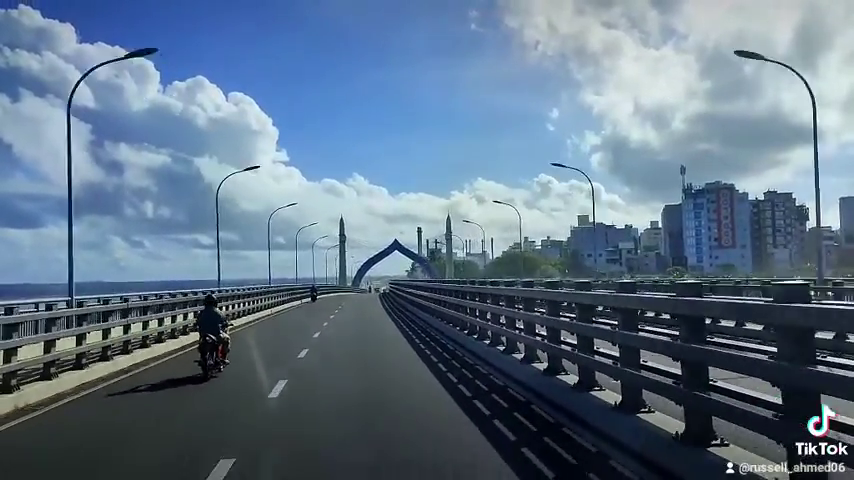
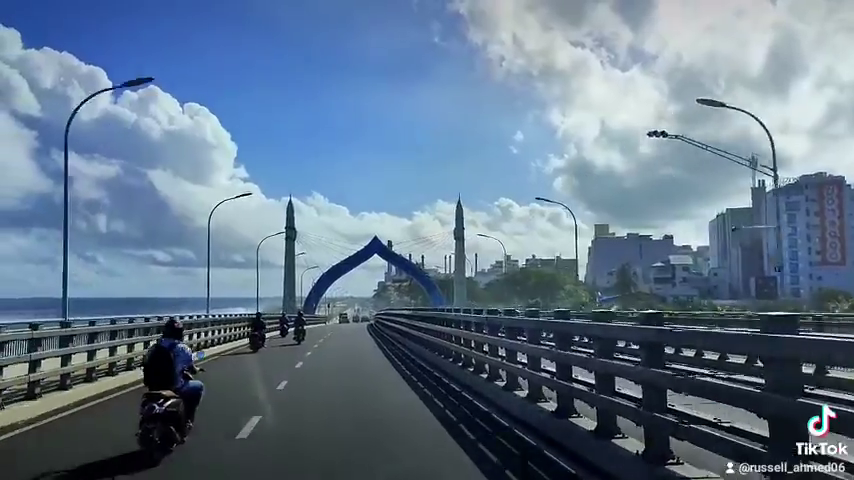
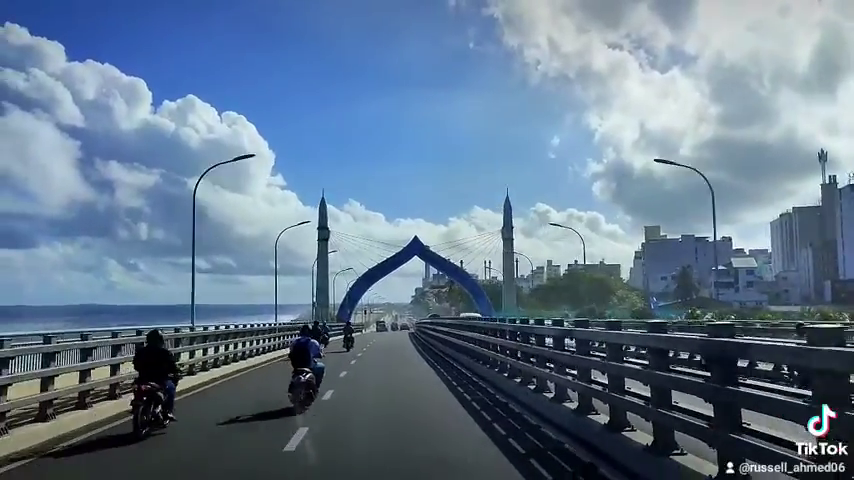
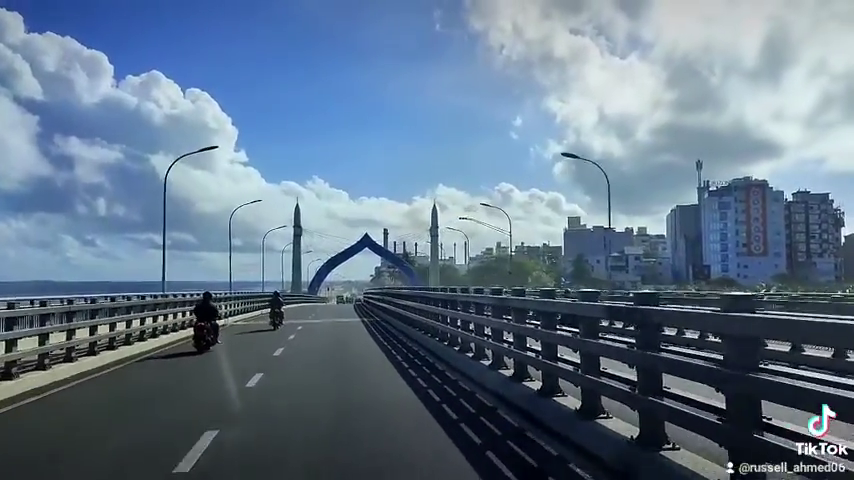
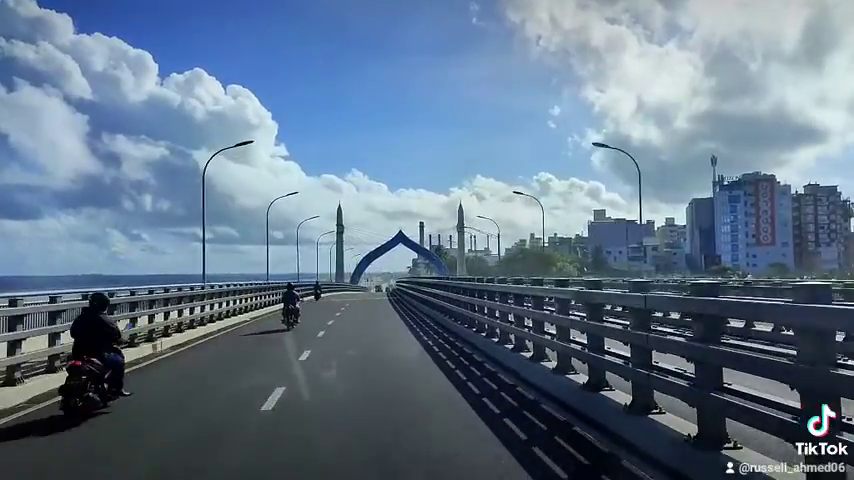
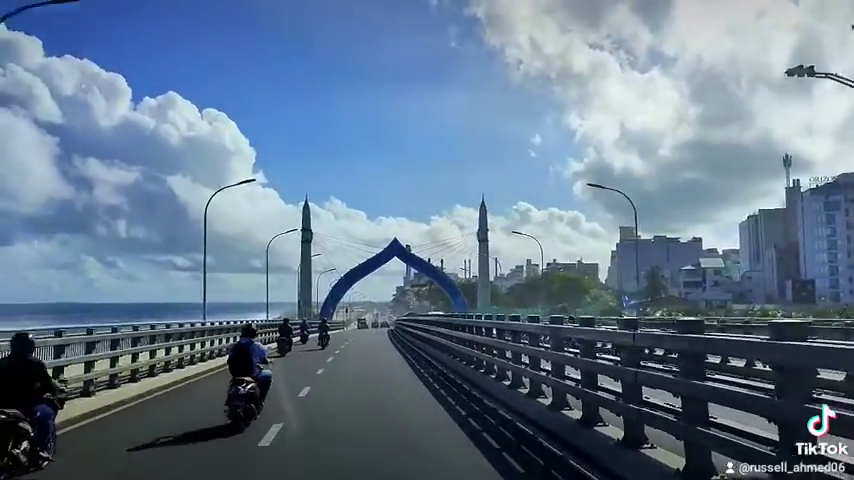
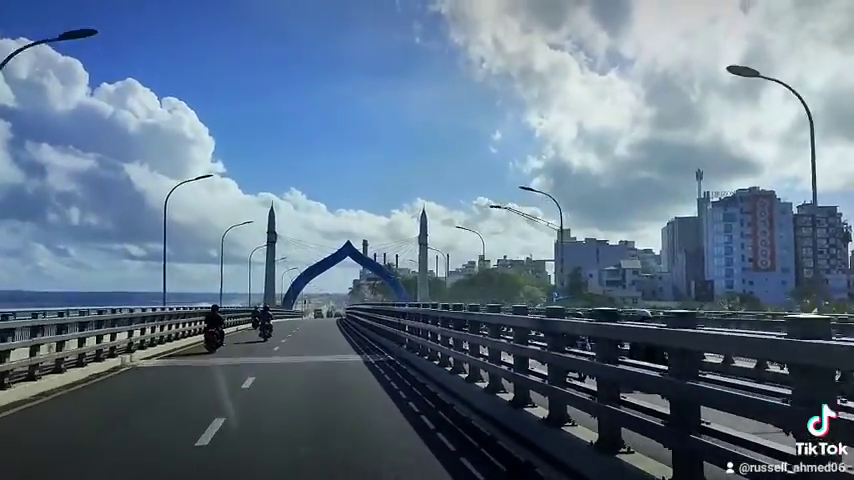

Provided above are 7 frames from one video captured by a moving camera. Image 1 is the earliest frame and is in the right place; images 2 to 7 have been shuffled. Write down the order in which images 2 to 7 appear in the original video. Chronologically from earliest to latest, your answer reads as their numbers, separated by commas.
5, 4, 7, 2, 6, 3
